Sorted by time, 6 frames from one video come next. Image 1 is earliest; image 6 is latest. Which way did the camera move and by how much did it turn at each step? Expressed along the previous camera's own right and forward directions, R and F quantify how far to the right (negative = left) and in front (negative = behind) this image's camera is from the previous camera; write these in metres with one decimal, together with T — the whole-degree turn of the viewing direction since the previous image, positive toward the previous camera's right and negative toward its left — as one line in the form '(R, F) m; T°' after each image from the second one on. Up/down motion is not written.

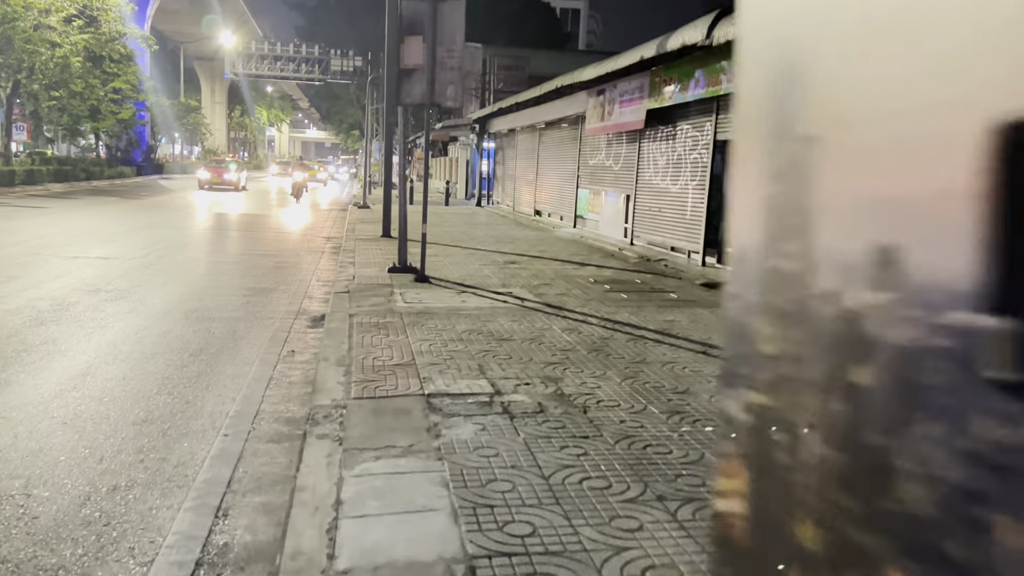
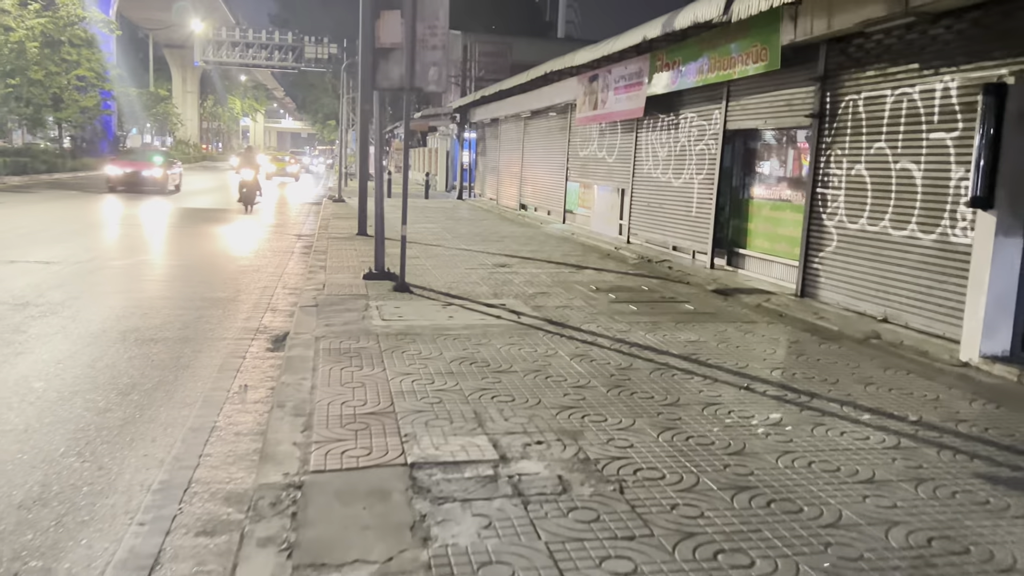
(-0.1, +1.3) m; +1°
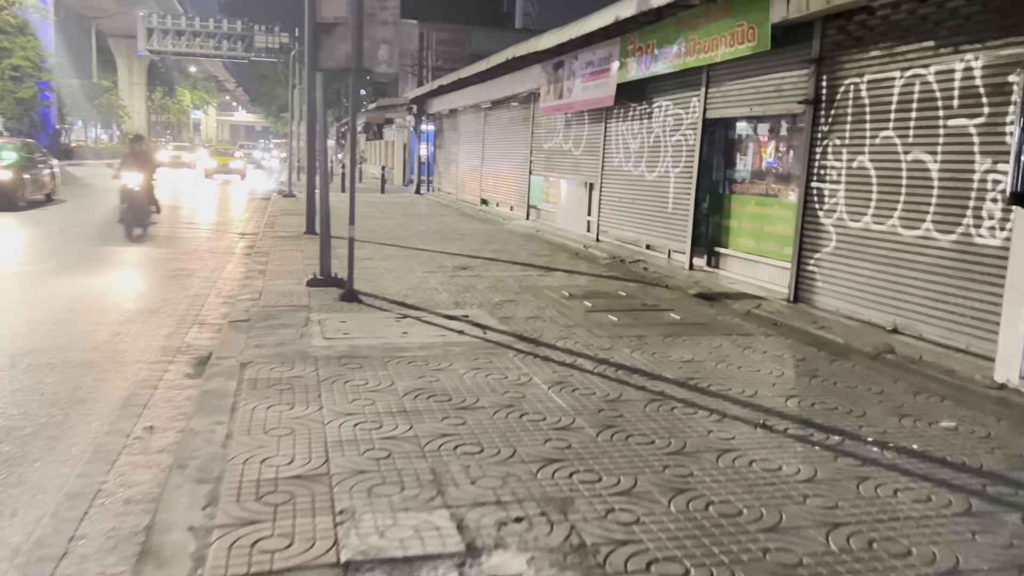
(0.0, +1.1) m; +3°
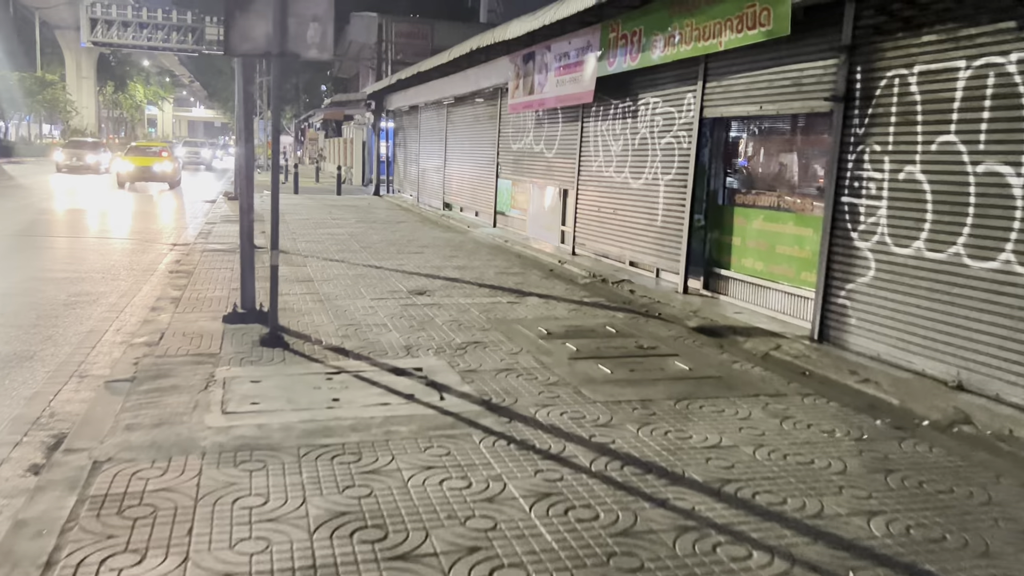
(0.0, +1.7) m; +2°
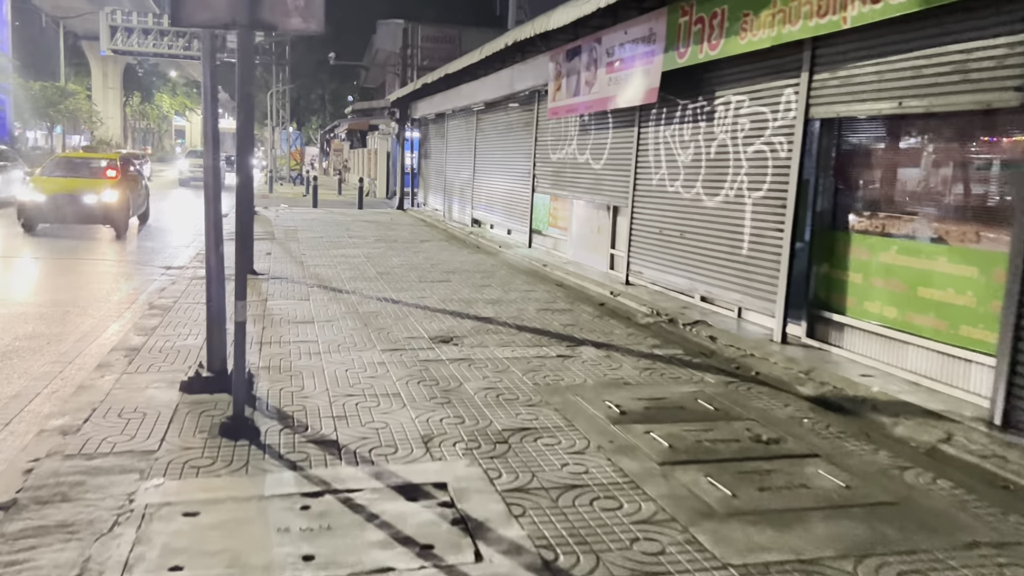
(-0.2, +2.1) m; -2°
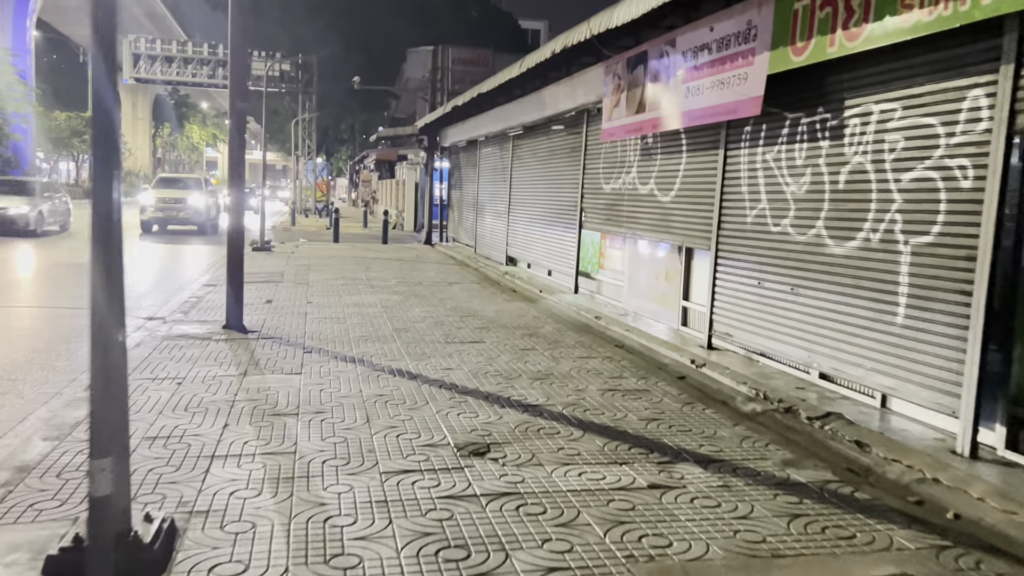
(-0.2, +2.4) m; -2°
